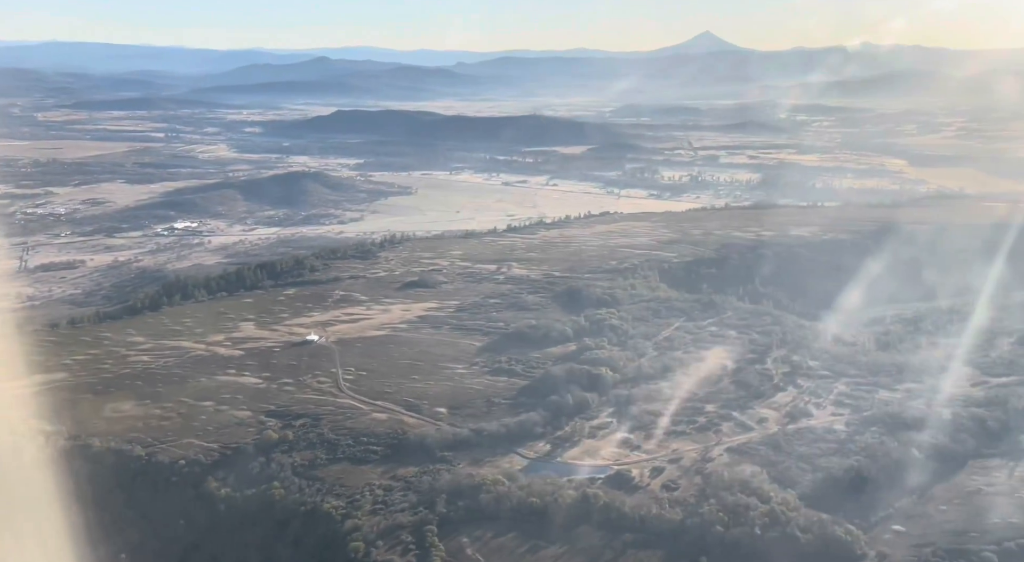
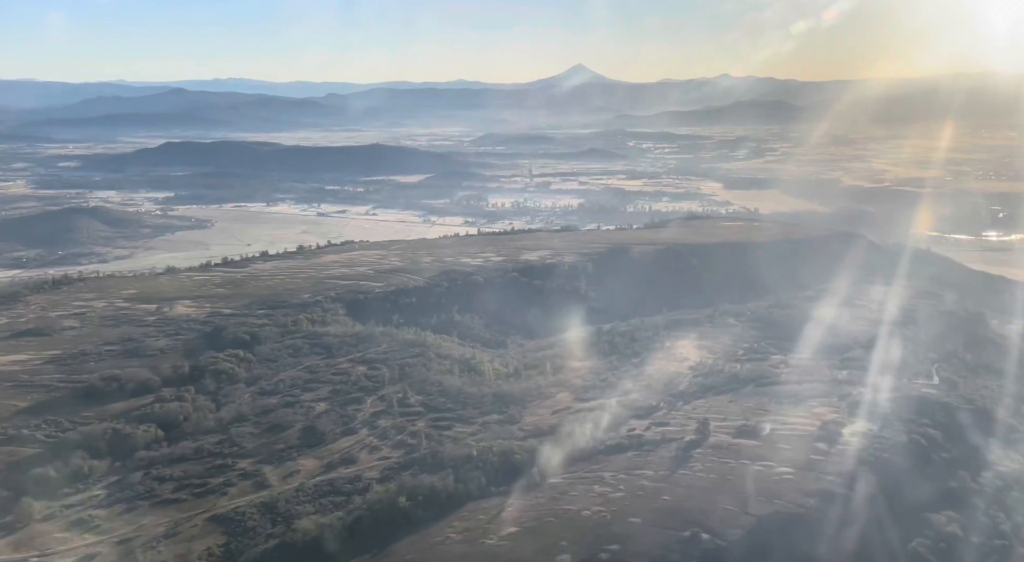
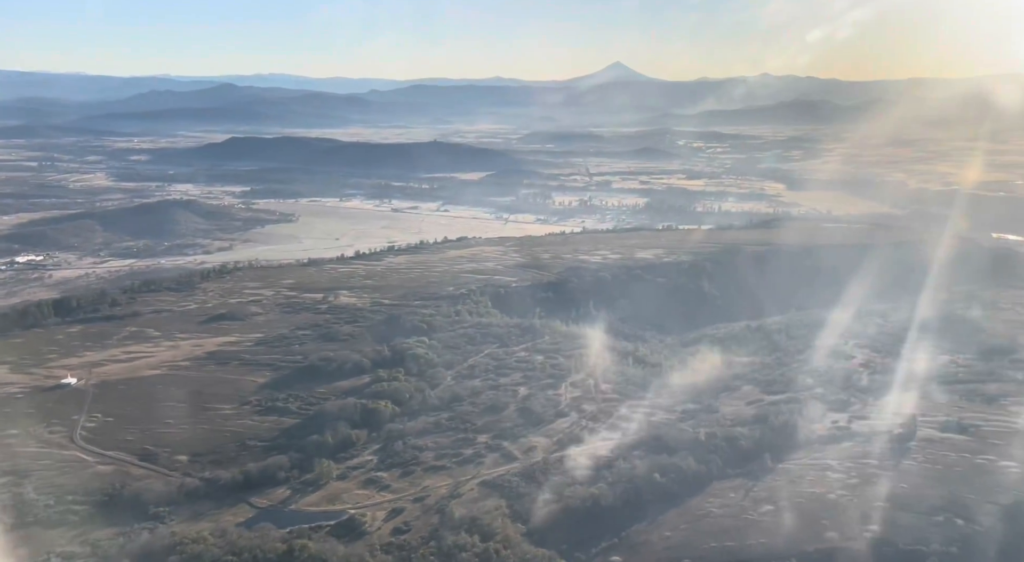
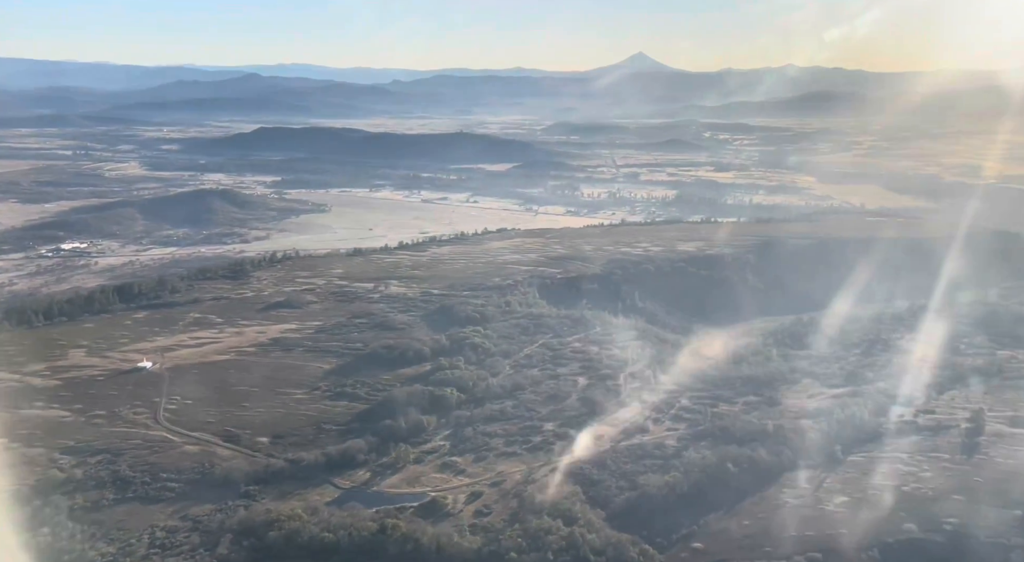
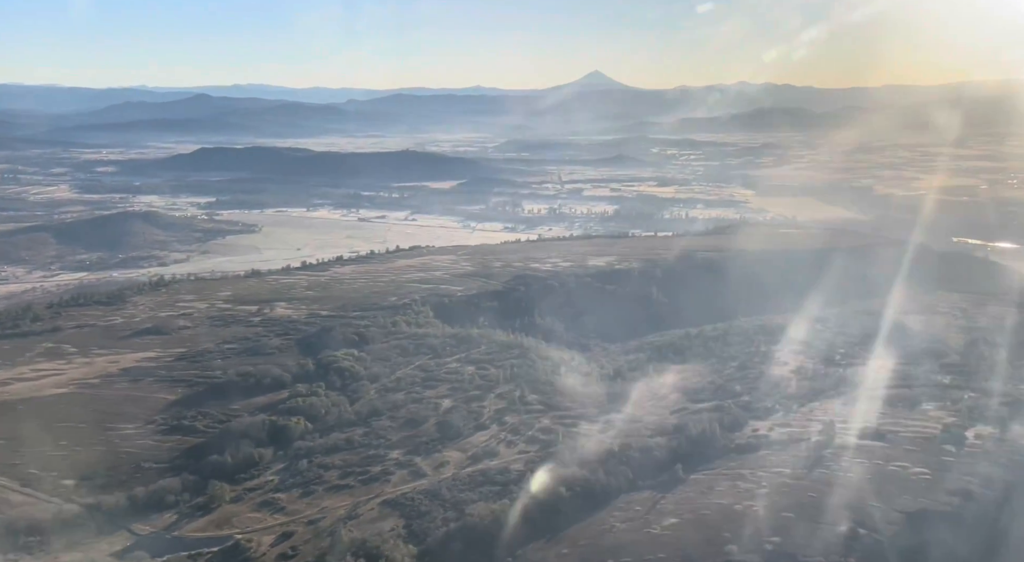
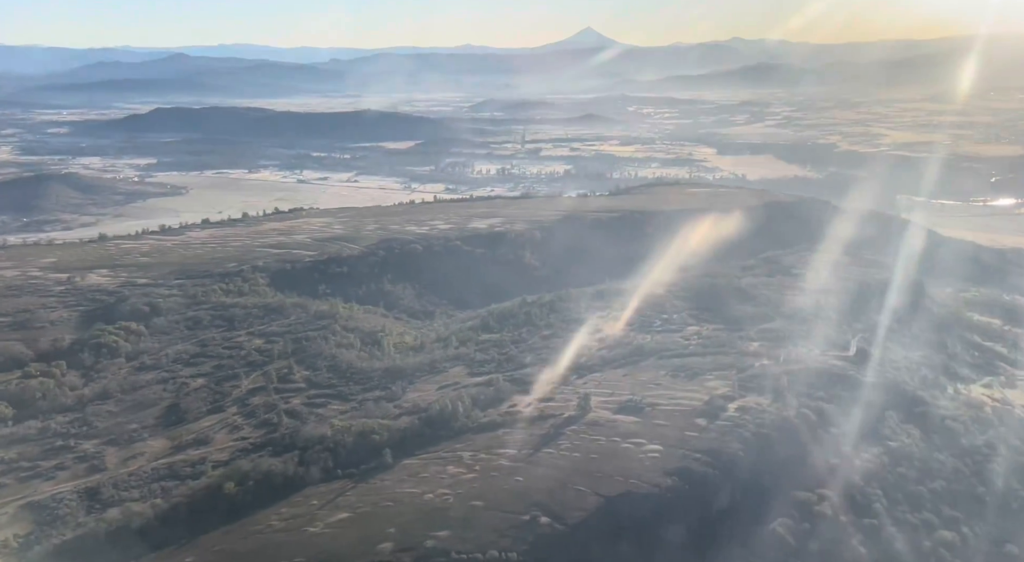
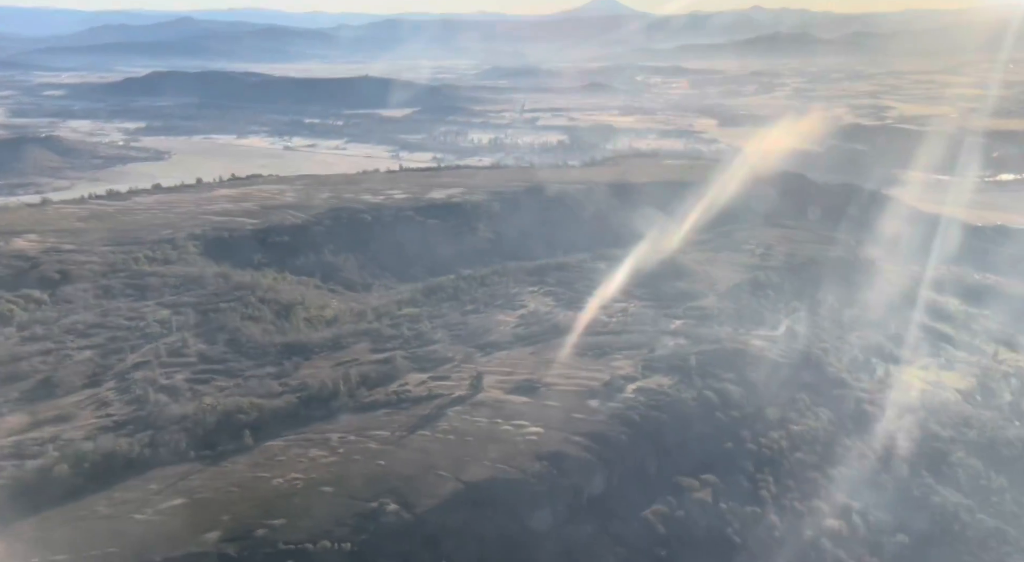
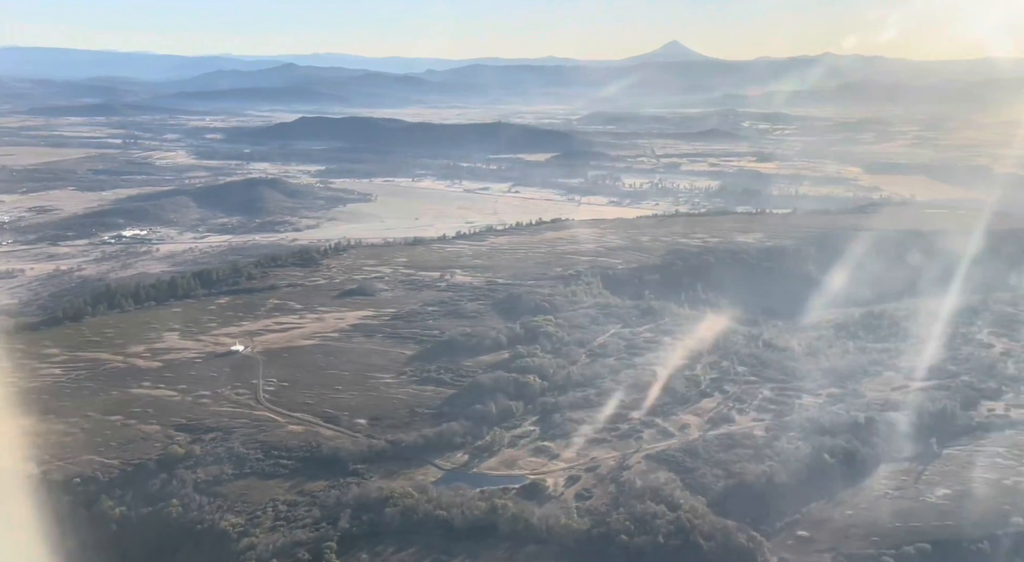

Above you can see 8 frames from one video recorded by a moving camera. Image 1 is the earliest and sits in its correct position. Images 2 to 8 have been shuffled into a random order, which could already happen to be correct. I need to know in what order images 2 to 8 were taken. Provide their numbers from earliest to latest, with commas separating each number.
8, 4, 3, 5, 2, 6, 7
